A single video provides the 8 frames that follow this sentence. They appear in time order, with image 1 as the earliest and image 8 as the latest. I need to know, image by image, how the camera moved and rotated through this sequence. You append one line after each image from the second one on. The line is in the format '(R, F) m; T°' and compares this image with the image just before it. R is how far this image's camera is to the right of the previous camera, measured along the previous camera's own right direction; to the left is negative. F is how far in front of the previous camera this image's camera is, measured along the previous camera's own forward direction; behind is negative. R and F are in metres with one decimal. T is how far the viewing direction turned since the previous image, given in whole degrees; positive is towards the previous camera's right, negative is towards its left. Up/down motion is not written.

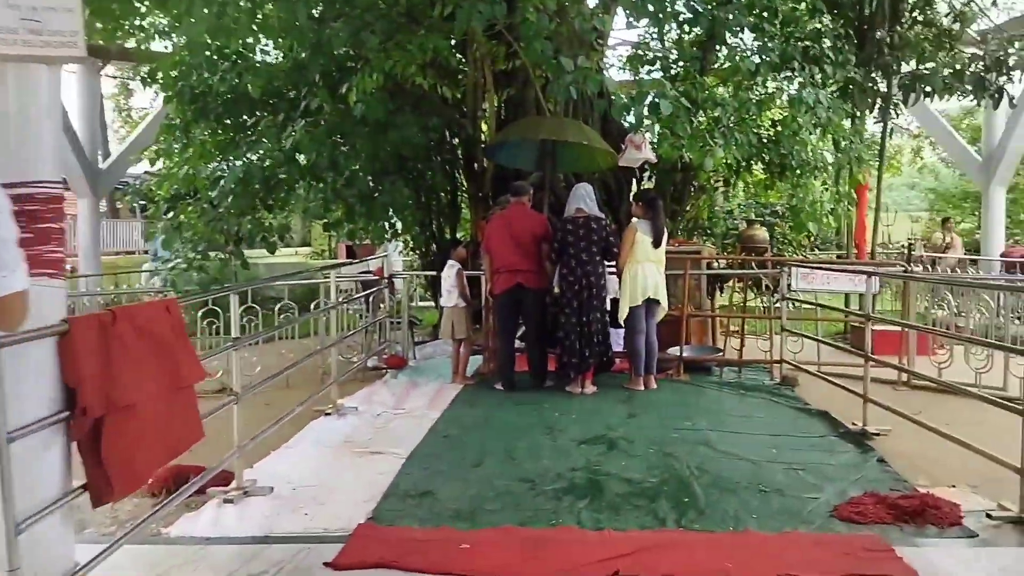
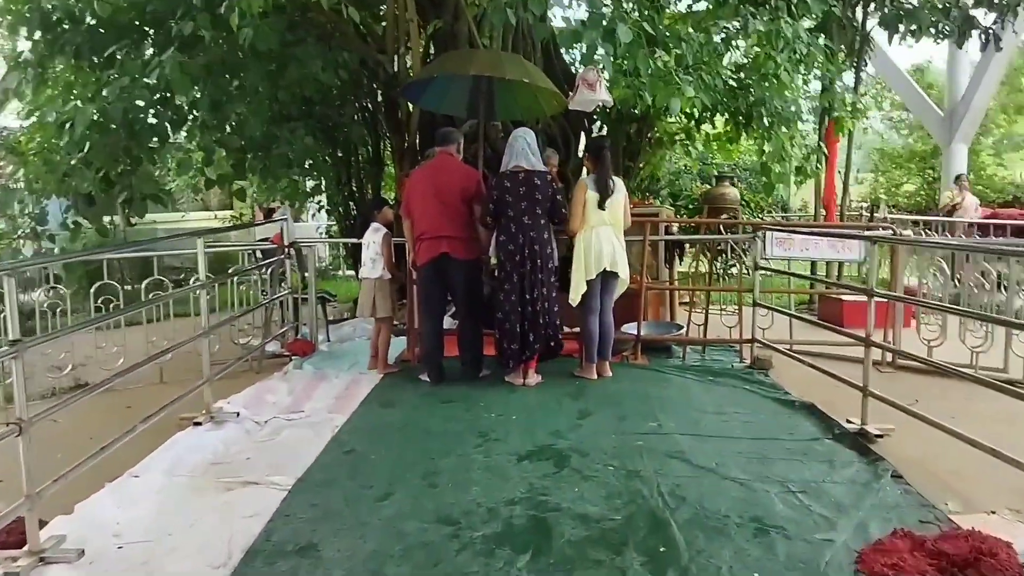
(+0.1, +1.1) m; +5°
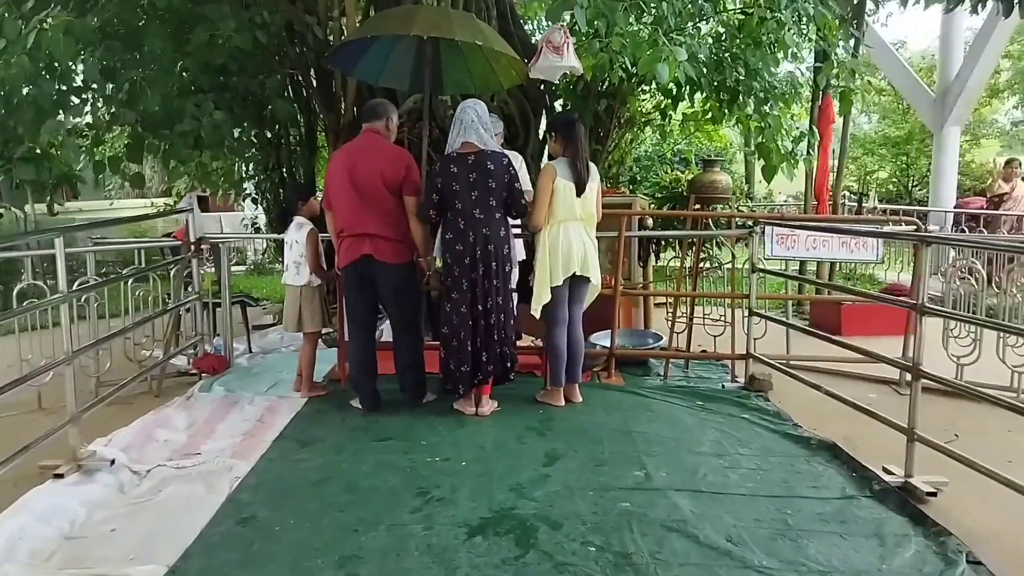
(0.0, +0.9) m; +3°
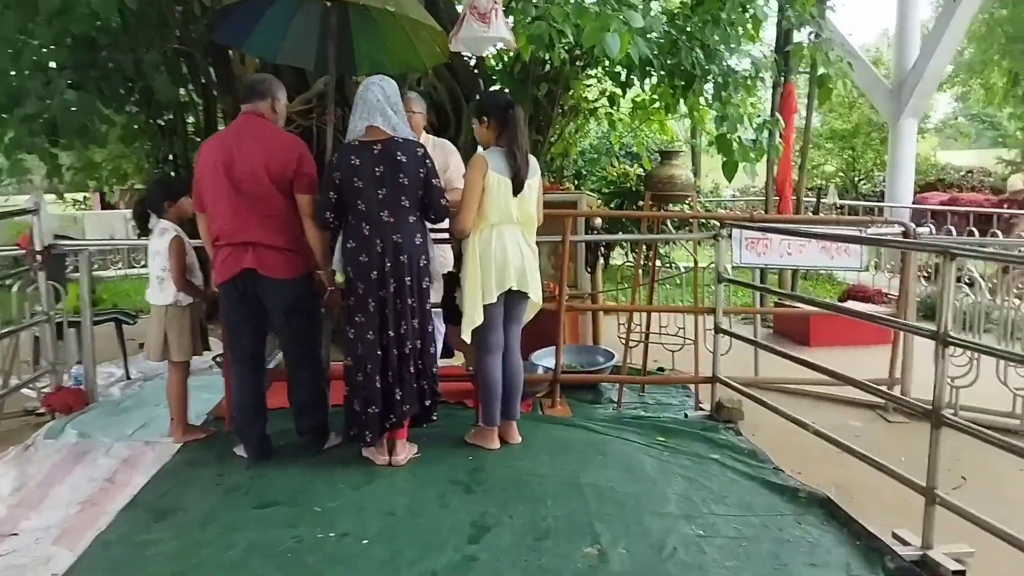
(+0.1, +0.8) m; +4°
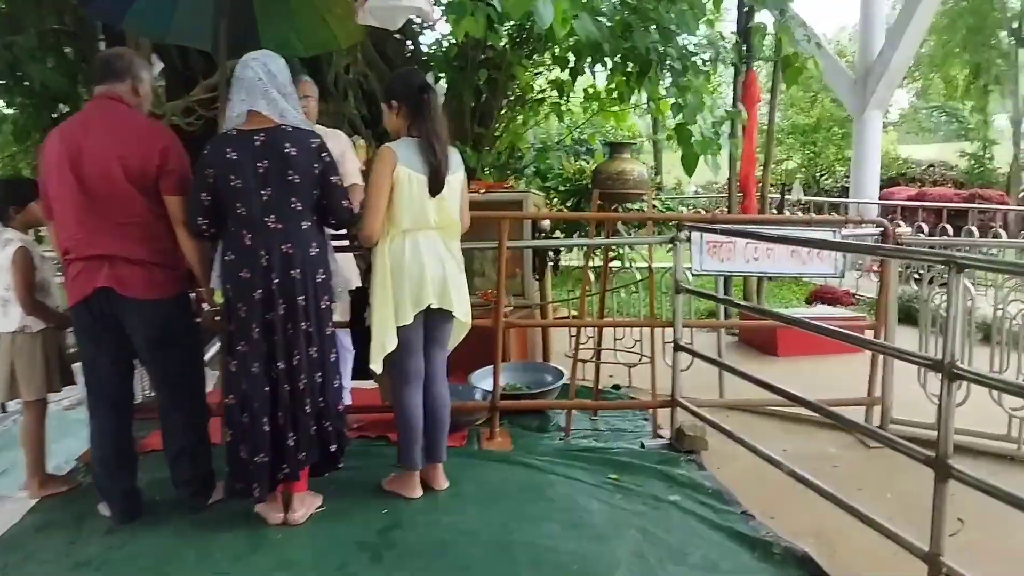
(+0.2, +0.5) m; +3°
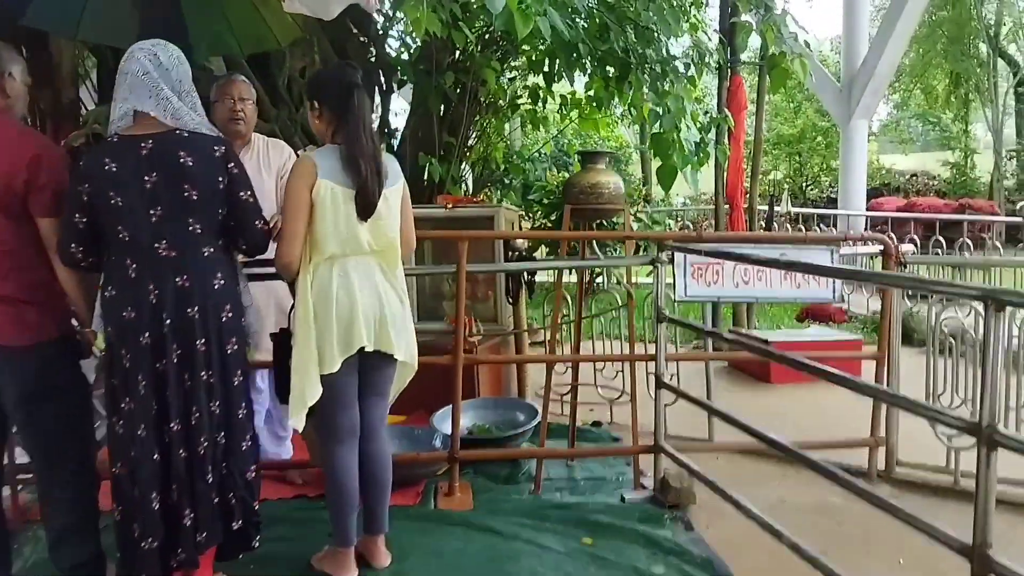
(+0.1, +0.5) m; +1°
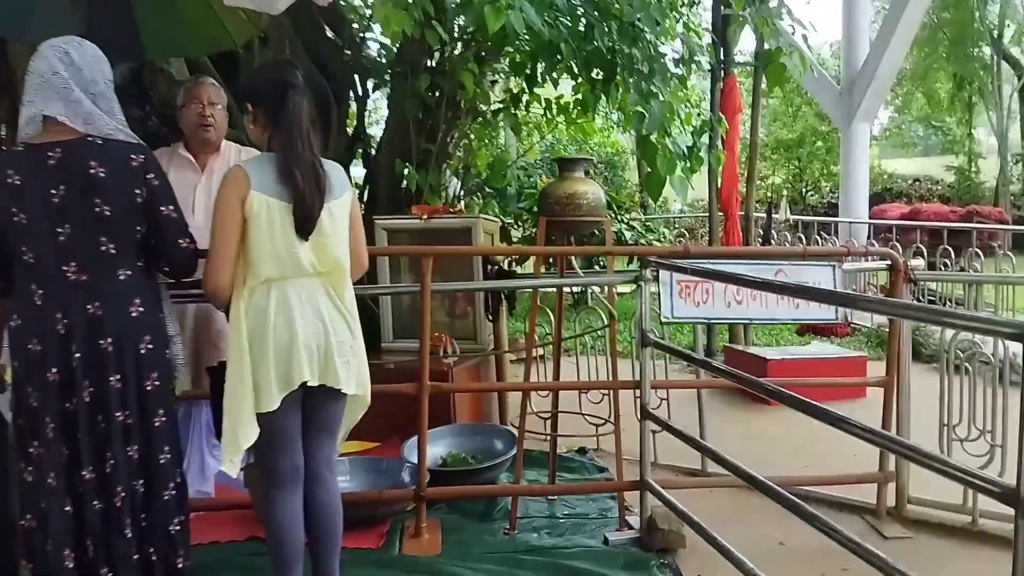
(+0.1, +0.3) m; 0°
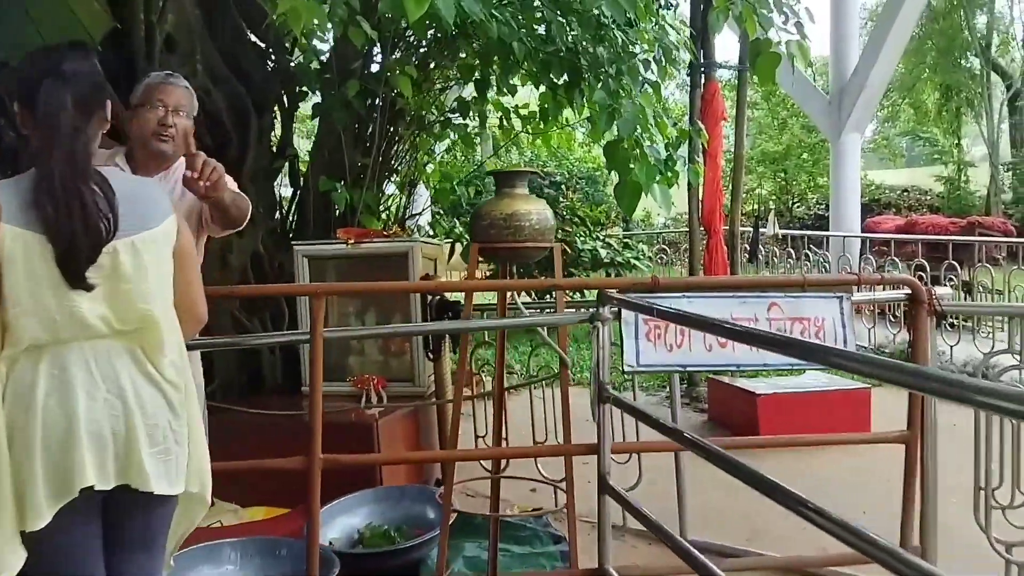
(+0.2, +0.6) m; +1°
